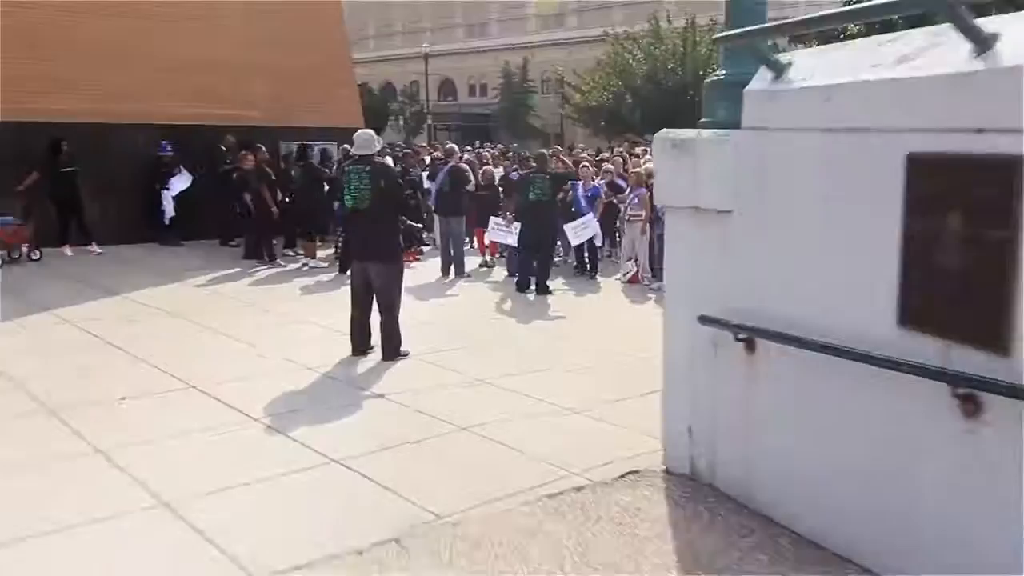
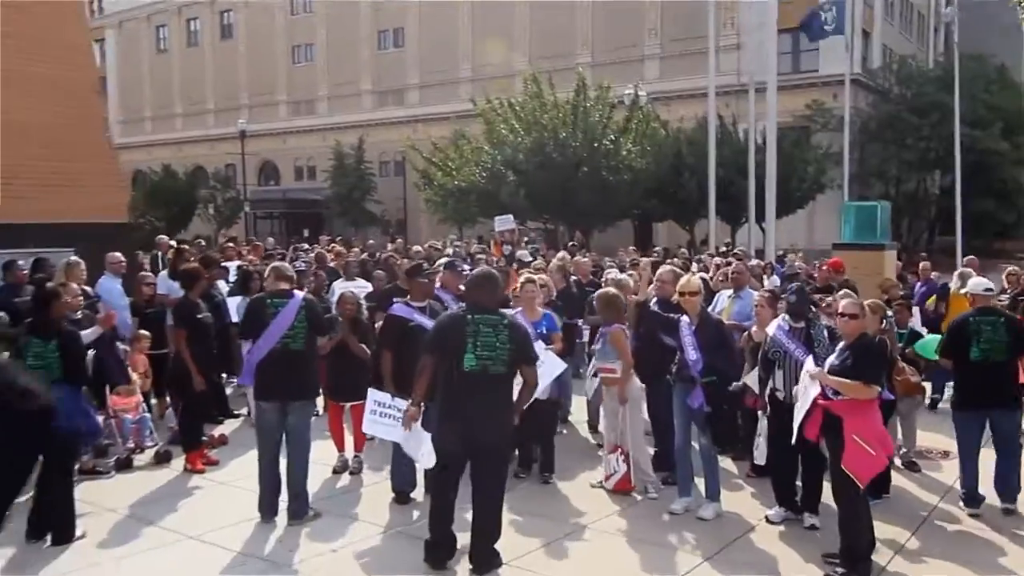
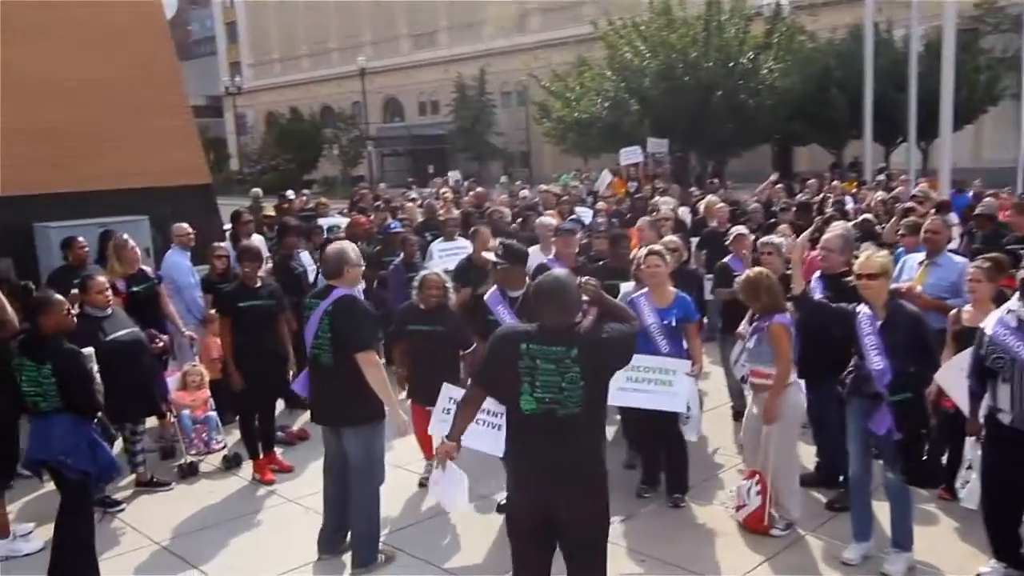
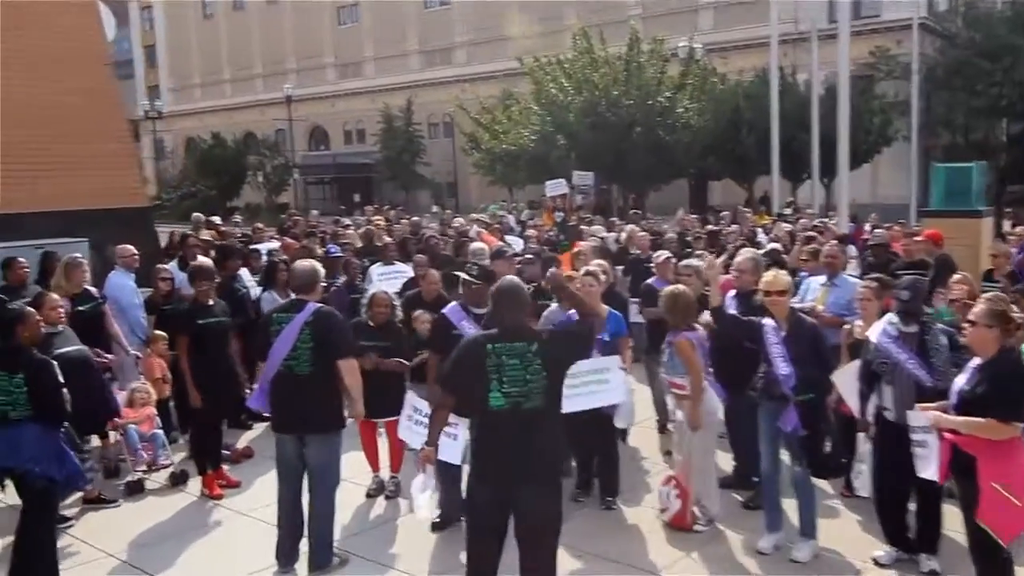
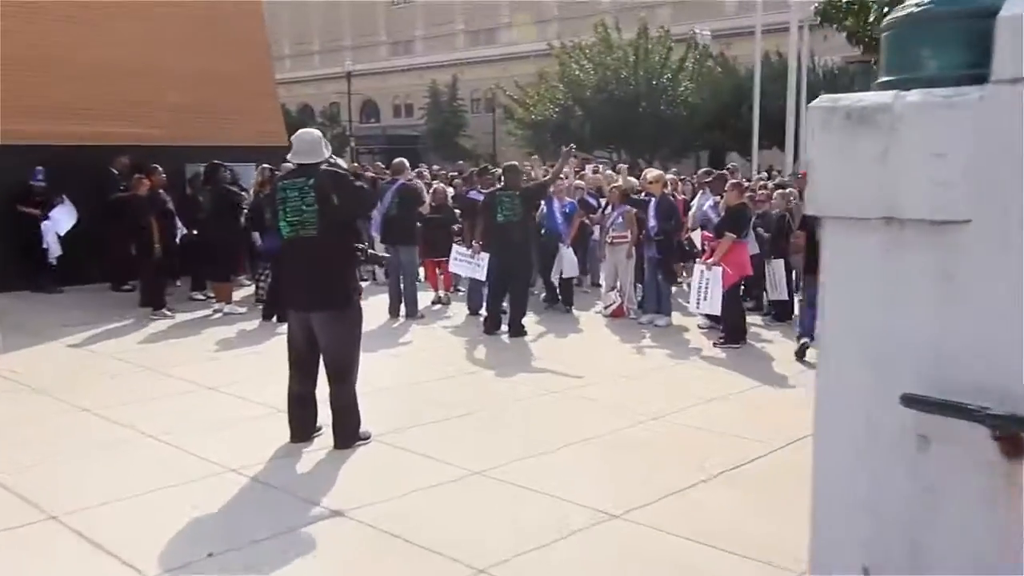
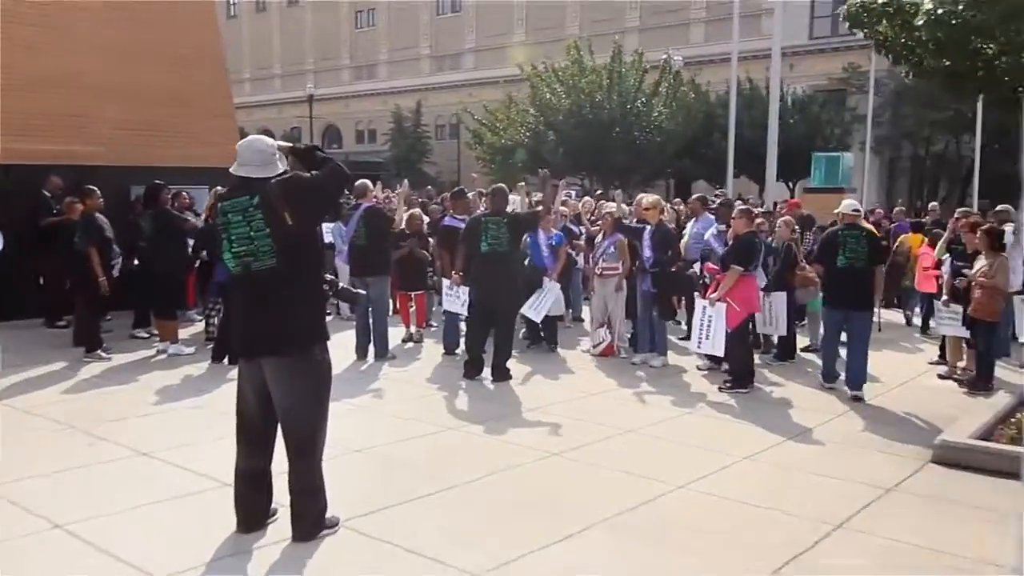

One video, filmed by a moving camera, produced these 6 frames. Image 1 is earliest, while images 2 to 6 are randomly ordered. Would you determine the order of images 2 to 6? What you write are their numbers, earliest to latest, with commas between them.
5, 6, 2, 4, 3
